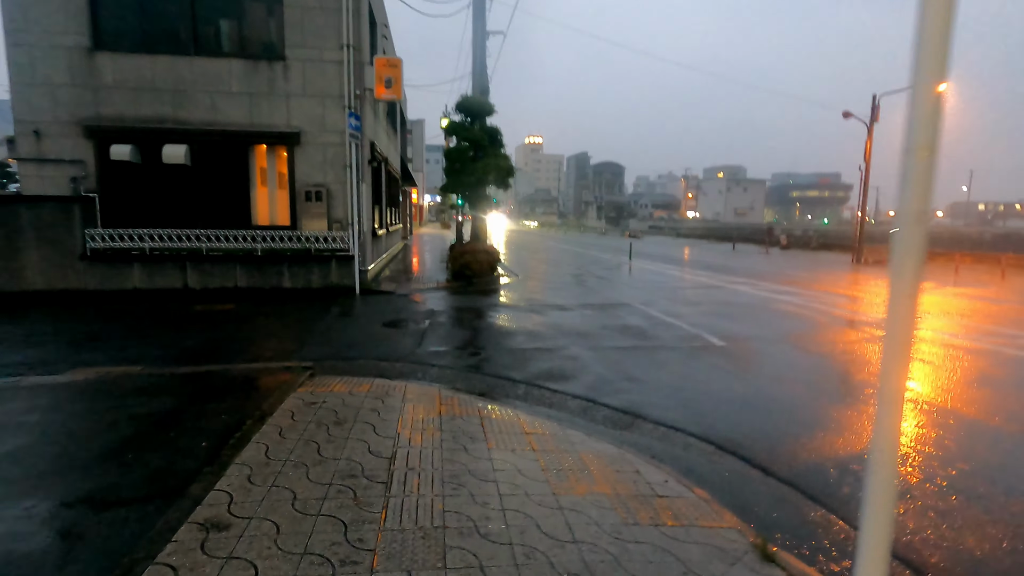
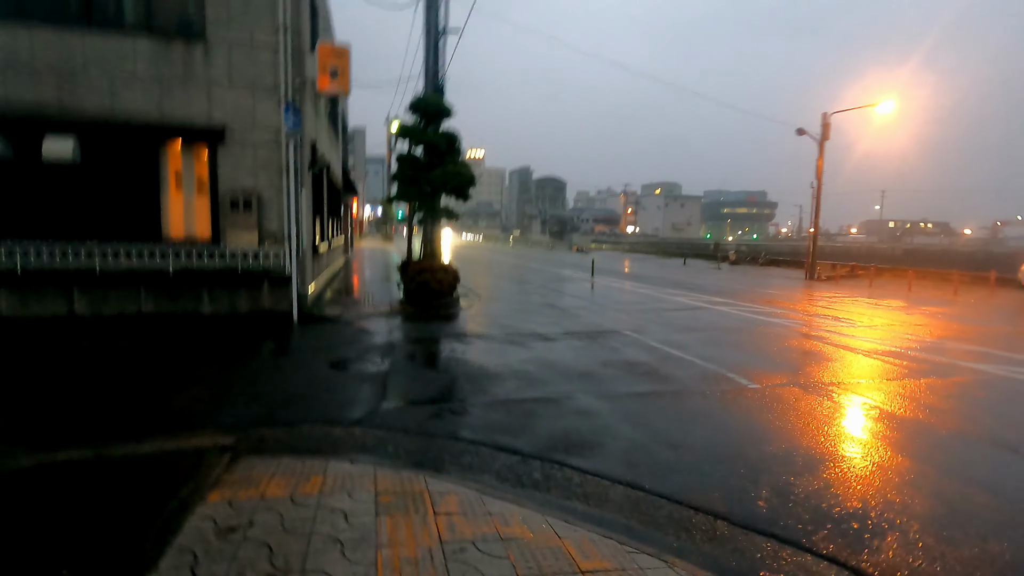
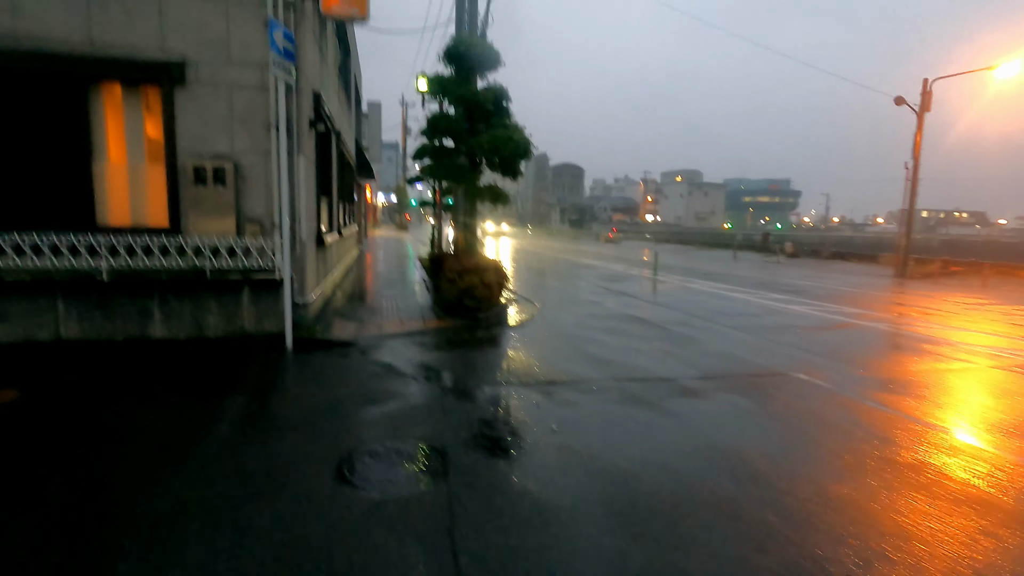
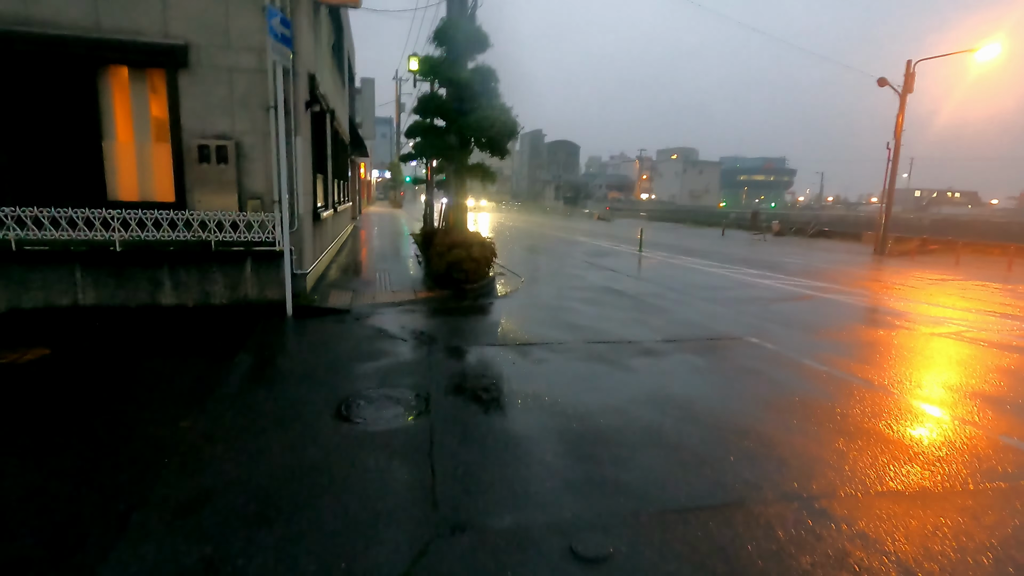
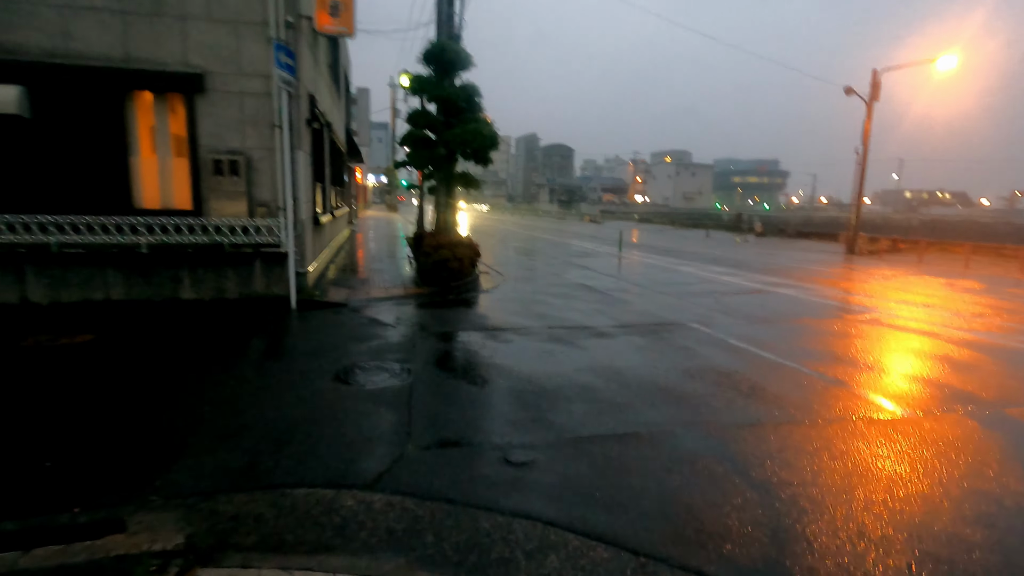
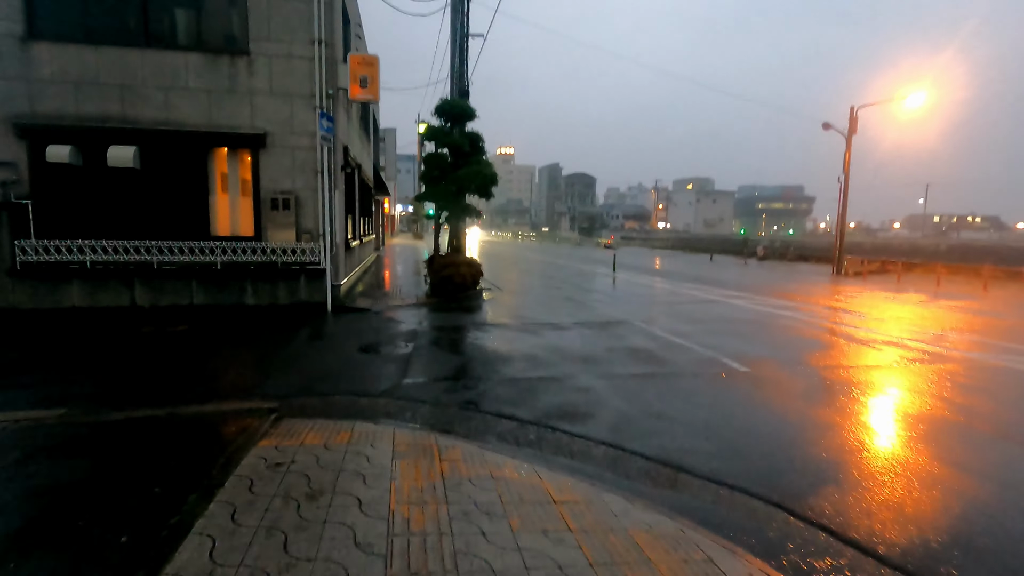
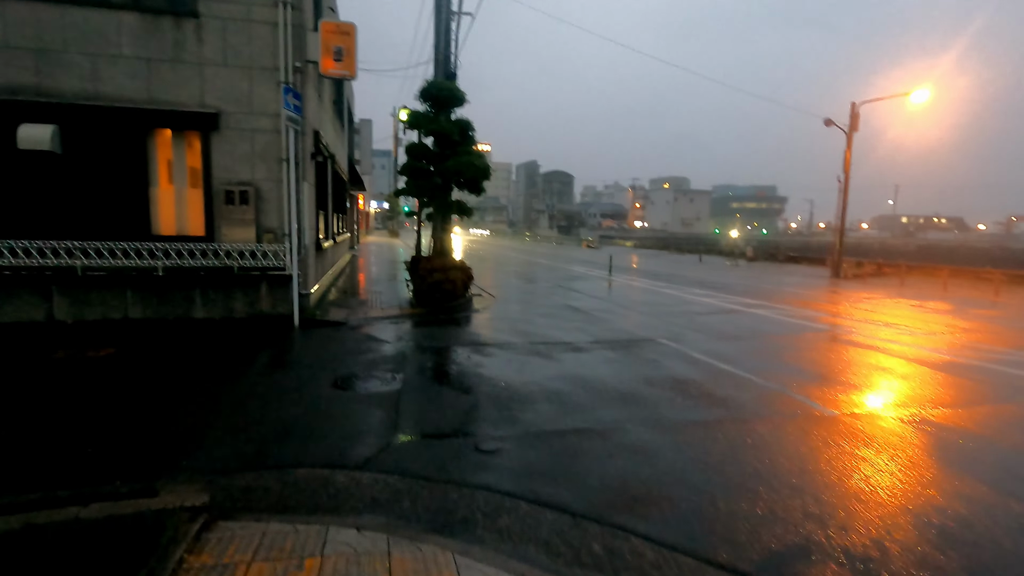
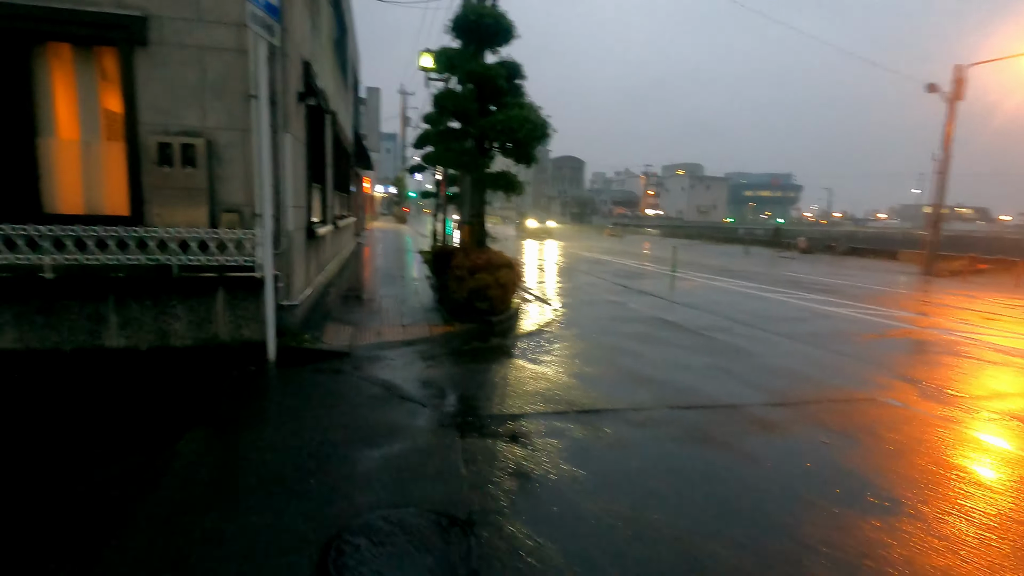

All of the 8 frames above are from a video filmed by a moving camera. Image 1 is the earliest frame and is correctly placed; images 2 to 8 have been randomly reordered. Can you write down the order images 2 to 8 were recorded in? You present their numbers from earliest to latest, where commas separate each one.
6, 2, 7, 5, 4, 3, 8
